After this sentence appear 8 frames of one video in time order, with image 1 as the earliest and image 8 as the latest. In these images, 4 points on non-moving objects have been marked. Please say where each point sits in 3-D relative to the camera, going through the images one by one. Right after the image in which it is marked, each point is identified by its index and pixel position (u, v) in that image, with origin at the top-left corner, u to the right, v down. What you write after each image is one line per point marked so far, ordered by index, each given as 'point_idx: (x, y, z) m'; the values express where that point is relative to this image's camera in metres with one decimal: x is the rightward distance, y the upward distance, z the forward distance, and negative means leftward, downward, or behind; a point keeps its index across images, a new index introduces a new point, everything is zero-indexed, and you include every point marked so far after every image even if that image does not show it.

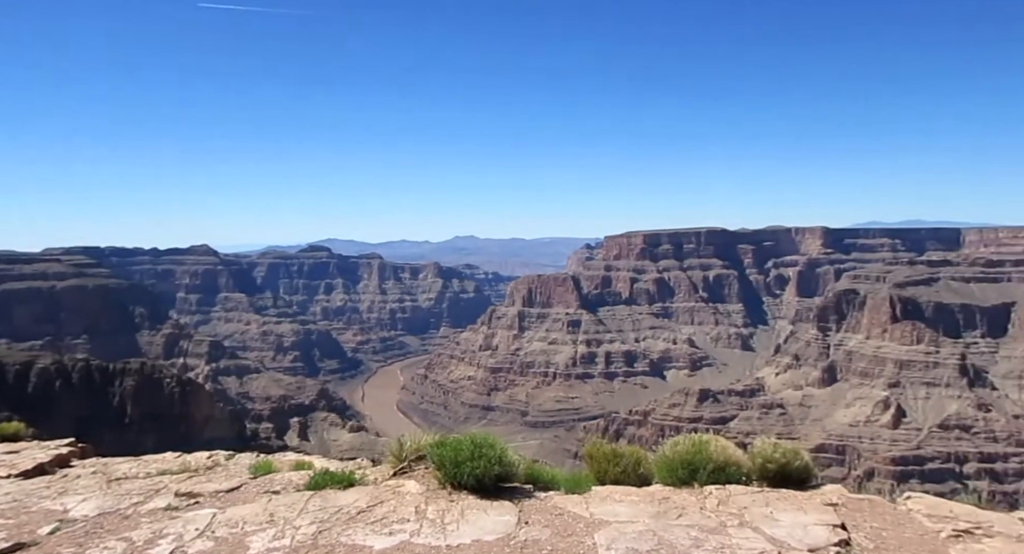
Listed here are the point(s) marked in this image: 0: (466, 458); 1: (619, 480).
0: (-0.6, -2.7, +12.5) m
1: (+1.9, -3.5, +14.6) m
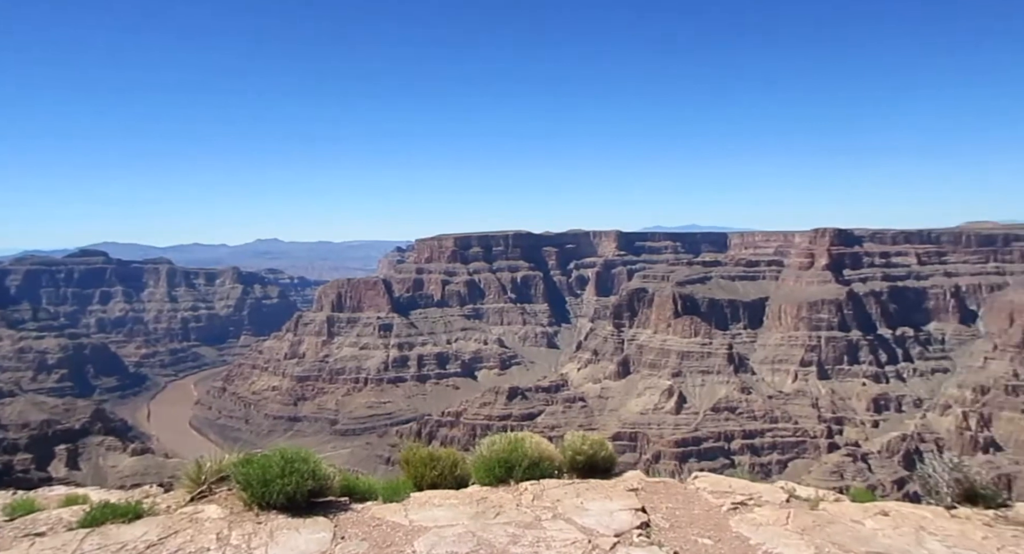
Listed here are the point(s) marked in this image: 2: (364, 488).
0: (-3.3, -2.7, +11.6) m
1: (-1.2, -3.5, +14.2) m
2: (-2.2, -3.2, +12.9) m
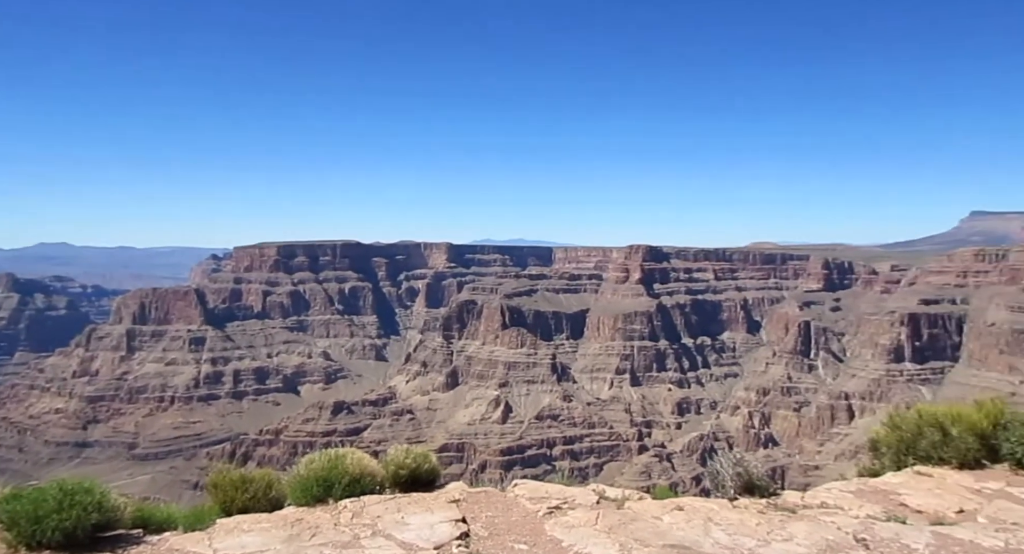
0: (-5.7, -2.9, +10.3) m
1: (-4.3, -3.7, +13.3) m
2: (-5.0, -3.4, +11.8) m
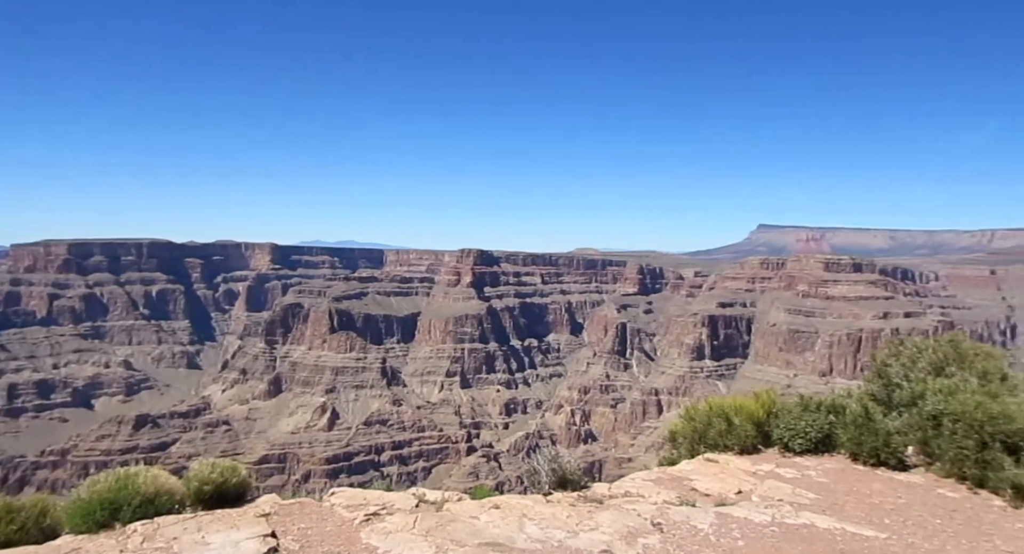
0: (-8.3, -3.0, +8.4) m
1: (-7.5, -3.8, +11.6) m
2: (-7.8, -3.5, +9.9) m
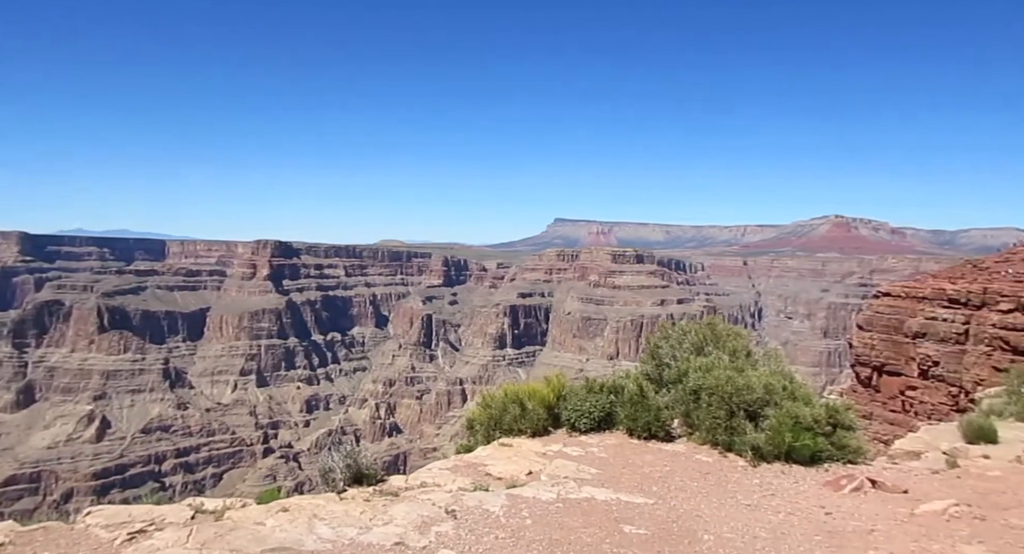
0: (-10.9, -3.0, +5.8) m
1: (-10.9, -3.8, +9.1) m
2: (-10.9, -3.5, +7.4) m
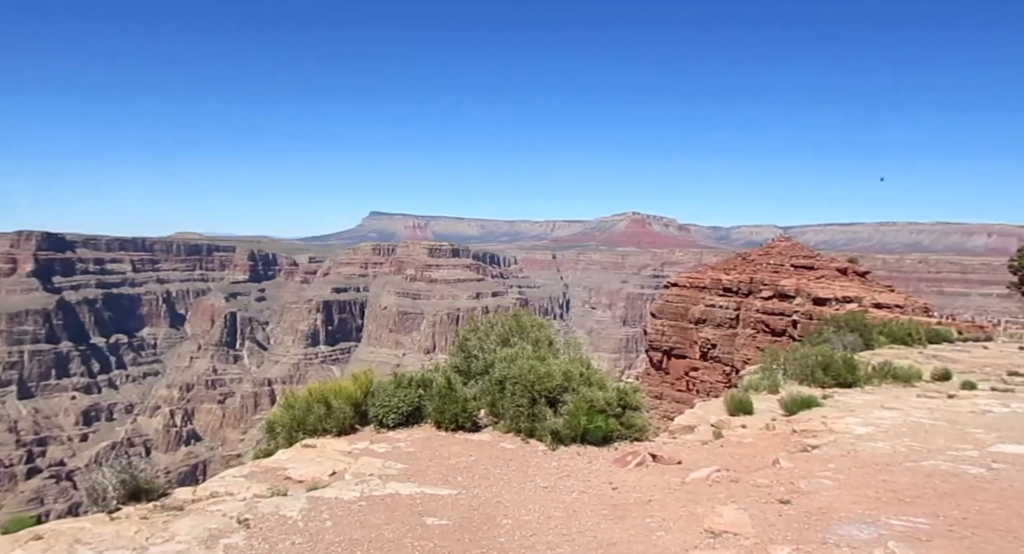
0: (-12.3, -3.0, +3.8) m
1: (-13.1, -3.8, +7.0) m
2: (-12.6, -3.5, +5.4) m
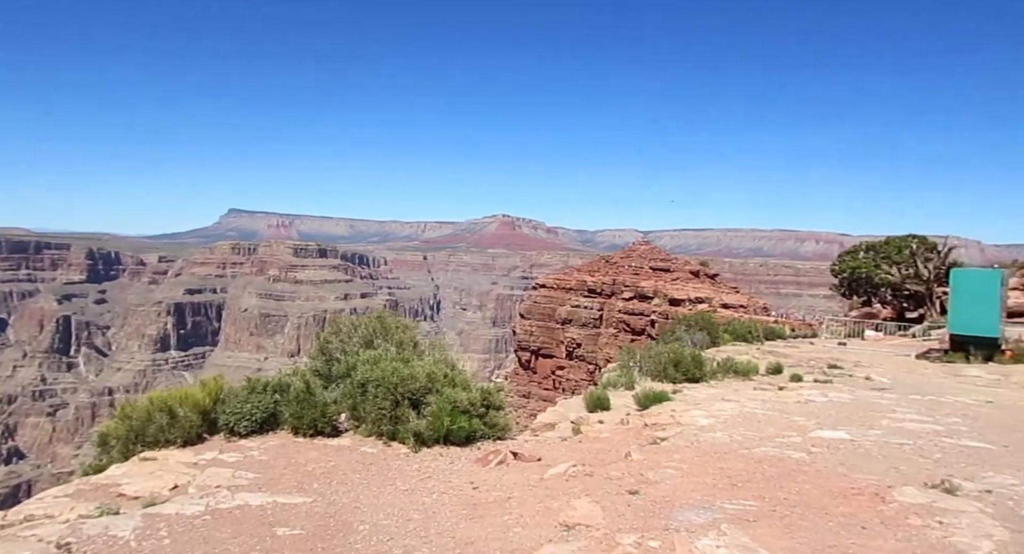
0: (-12.9, -2.9, +2.1) m
1: (-14.2, -3.7, +5.1) m
2: (-13.5, -3.4, +3.6) m
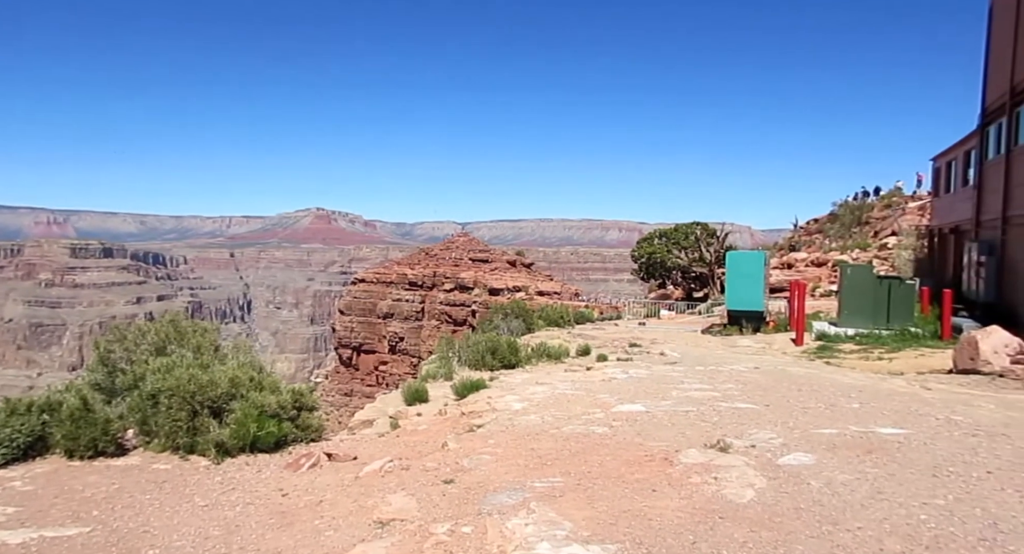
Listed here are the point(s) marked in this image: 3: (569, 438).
0: (-13.2, -3.4, -0.6) m
1: (-15.0, -4.2, +2.1) m
2: (-14.0, -3.9, +0.7) m
3: (+0.7, -2.0, +10.6) m
